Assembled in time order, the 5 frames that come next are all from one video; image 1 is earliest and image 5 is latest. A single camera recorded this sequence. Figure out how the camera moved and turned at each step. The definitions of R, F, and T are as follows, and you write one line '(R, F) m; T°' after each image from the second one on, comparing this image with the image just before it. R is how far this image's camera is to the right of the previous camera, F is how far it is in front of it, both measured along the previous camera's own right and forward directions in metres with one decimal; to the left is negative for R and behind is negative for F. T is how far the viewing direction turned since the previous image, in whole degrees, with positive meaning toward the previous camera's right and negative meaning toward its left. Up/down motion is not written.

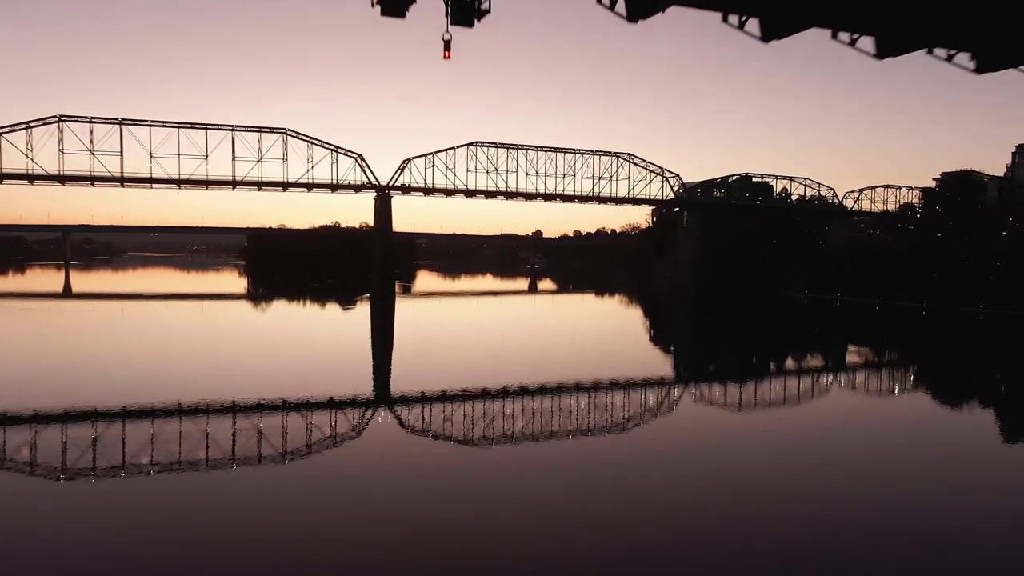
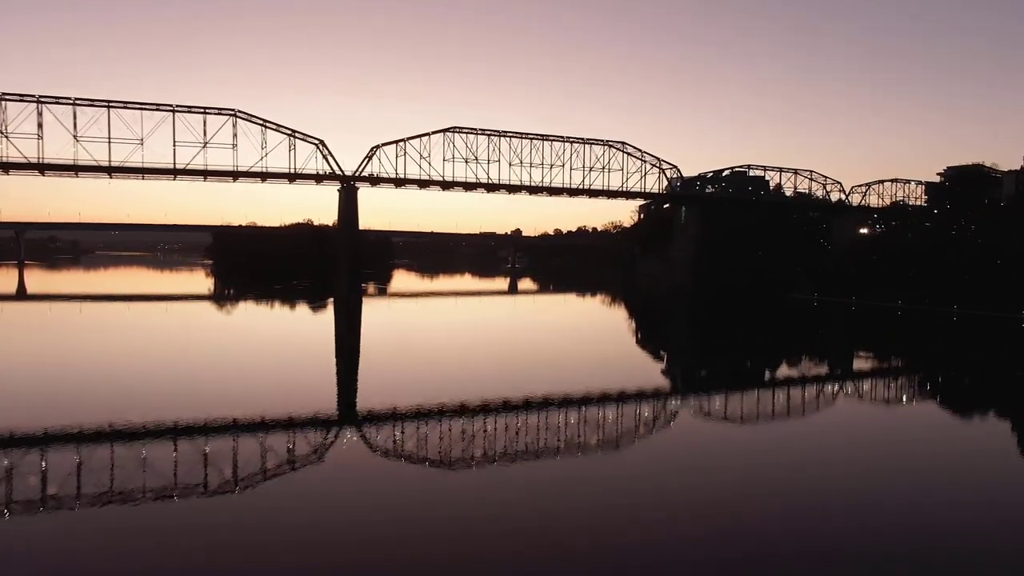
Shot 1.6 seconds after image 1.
(-0.1, +2.4) m; +2°
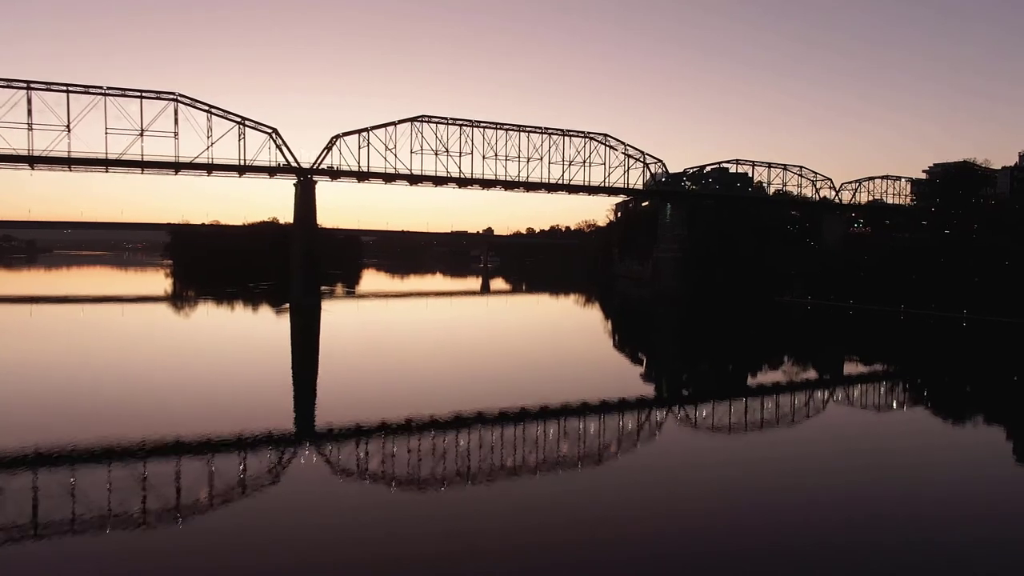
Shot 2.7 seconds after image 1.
(-0.1, +1.6) m; +2°
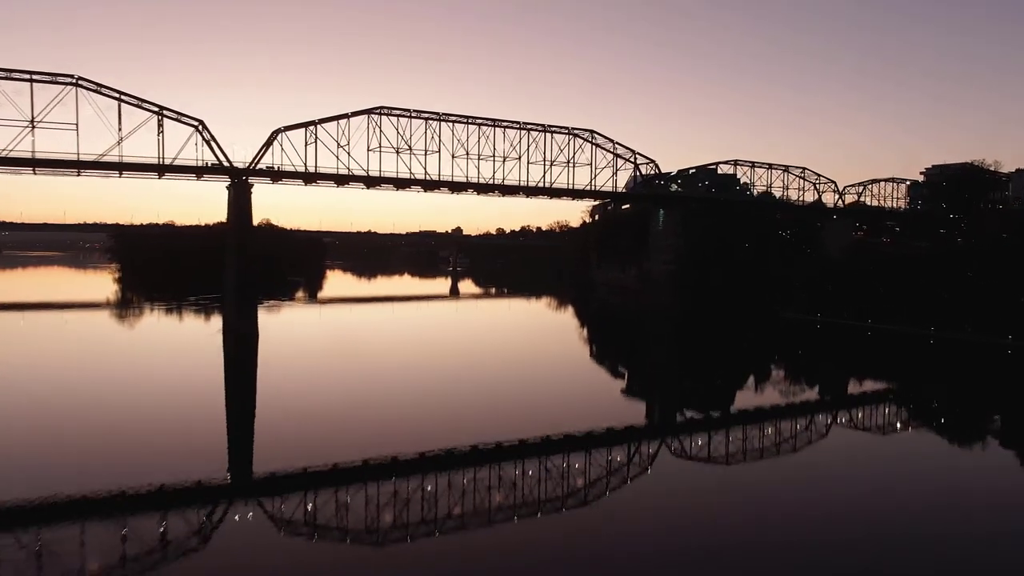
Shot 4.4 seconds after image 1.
(-0.1, +2.6) m; +3°
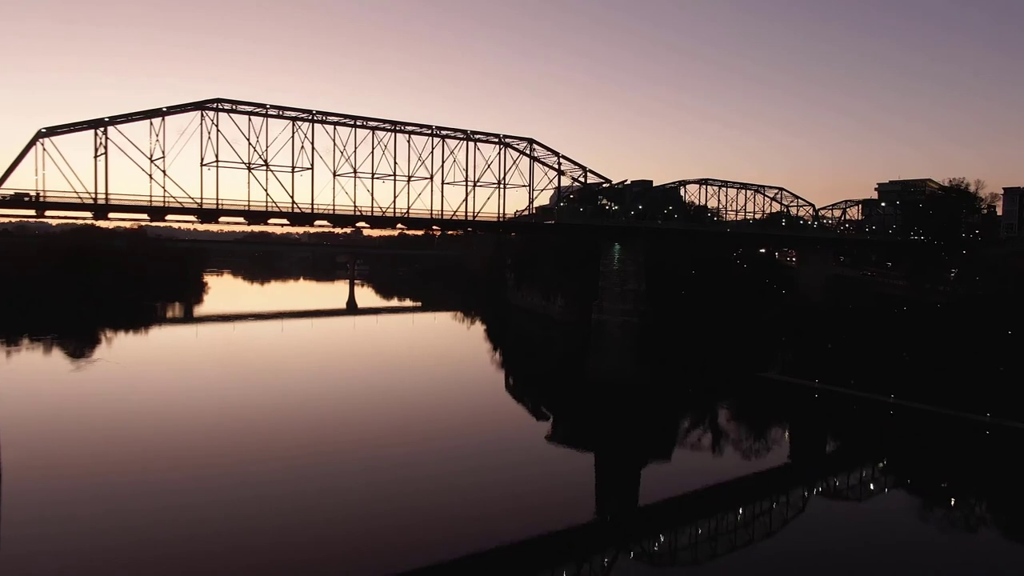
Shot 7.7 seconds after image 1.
(-0.1, +5.0) m; +8°
